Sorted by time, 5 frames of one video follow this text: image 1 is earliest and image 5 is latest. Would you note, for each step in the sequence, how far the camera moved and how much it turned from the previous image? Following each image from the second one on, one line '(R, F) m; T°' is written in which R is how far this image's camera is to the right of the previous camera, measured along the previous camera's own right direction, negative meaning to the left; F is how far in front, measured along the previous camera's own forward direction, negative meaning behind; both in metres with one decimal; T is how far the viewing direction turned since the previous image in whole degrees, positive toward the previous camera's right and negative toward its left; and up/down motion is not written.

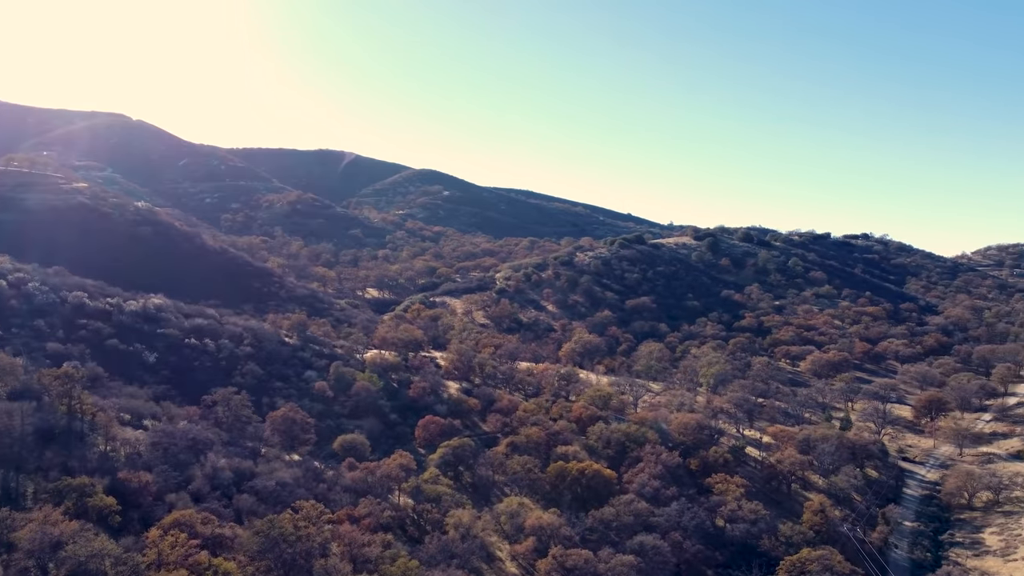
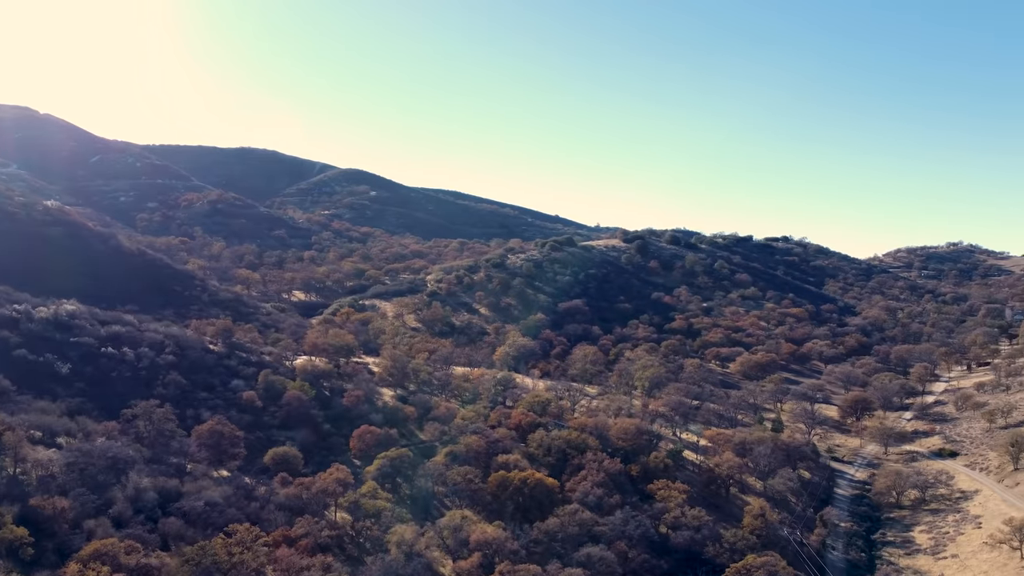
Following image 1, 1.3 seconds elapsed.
(-0.6, +0.9) m; +5°
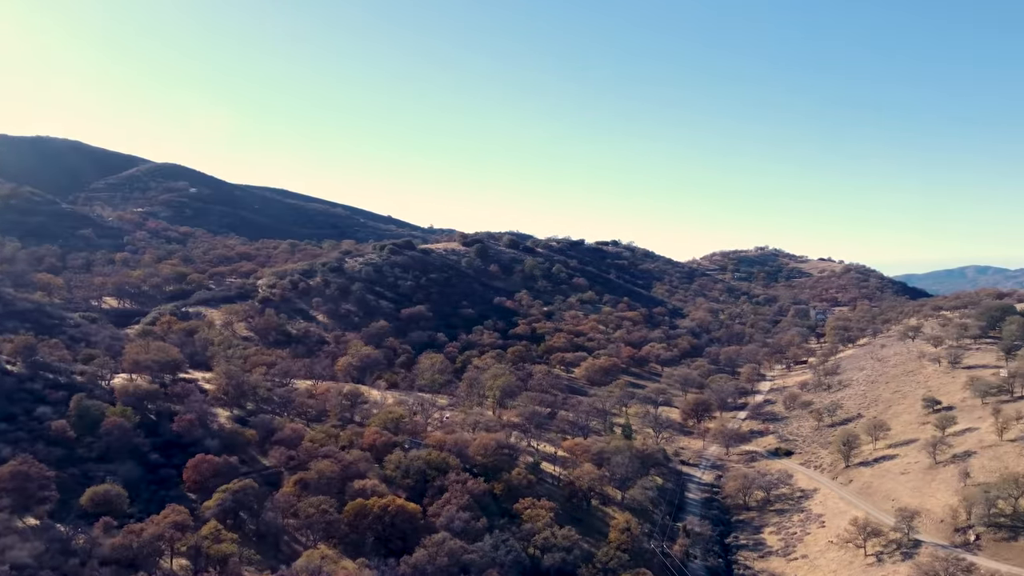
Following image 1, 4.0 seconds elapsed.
(-1.2, +2.0) m; +12°
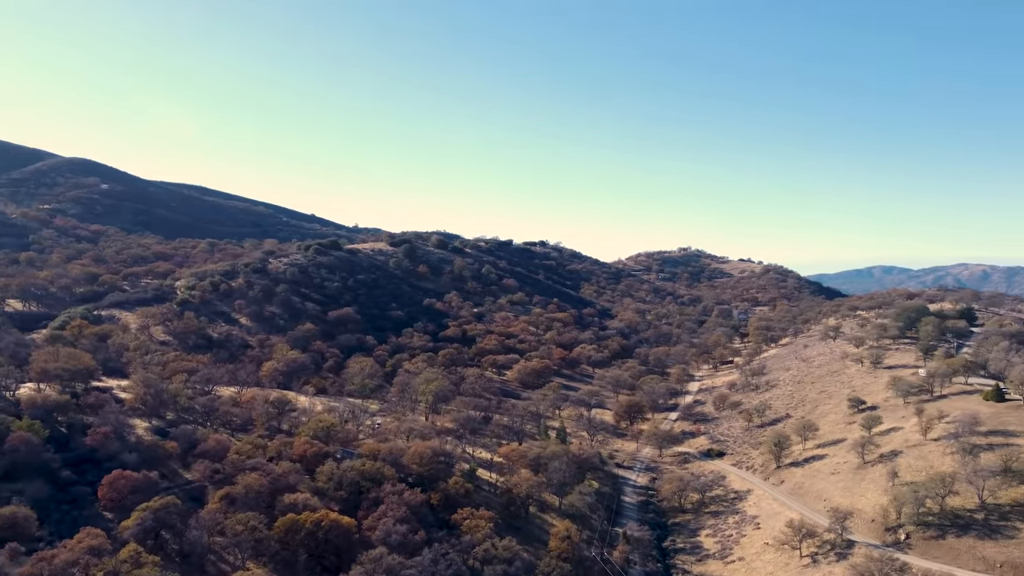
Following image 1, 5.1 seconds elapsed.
(-0.5, +0.8) m; +5°
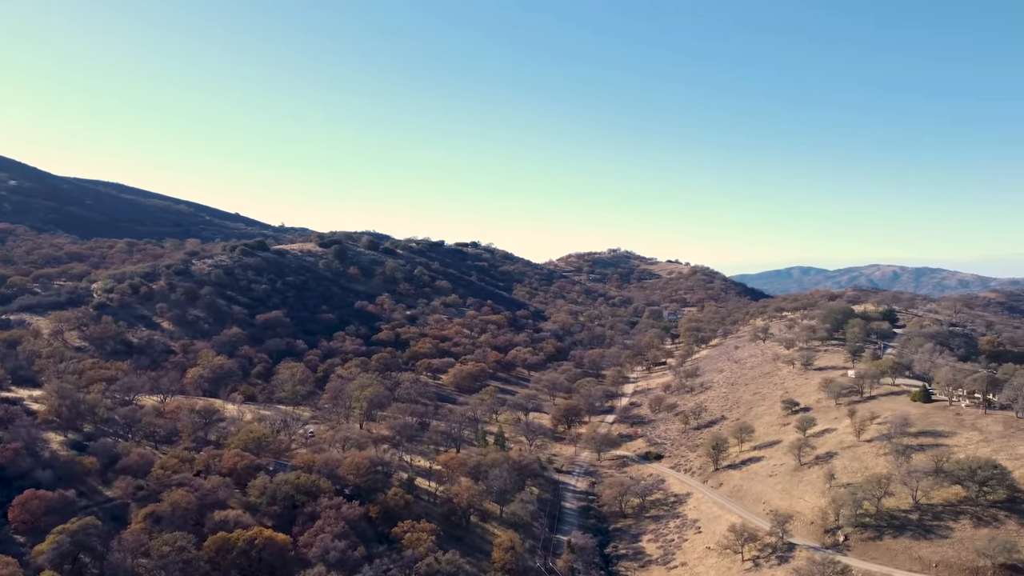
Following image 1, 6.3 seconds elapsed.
(-0.5, +0.8) m; +5°
